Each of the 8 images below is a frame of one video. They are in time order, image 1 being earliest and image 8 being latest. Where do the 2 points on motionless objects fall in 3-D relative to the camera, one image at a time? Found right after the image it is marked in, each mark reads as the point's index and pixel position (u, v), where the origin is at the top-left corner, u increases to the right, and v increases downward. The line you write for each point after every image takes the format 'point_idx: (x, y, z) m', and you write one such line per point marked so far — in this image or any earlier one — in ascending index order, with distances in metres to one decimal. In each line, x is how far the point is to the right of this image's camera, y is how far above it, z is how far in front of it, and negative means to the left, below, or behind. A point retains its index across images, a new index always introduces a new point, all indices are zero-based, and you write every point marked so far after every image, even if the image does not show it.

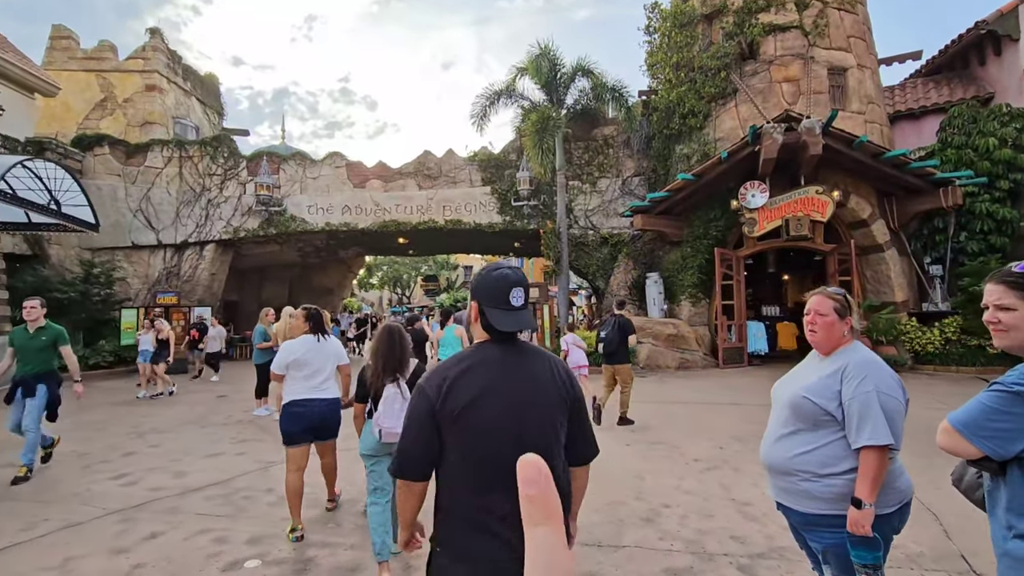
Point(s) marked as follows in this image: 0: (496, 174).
0: (-0.5, +3.7, +16.9) m
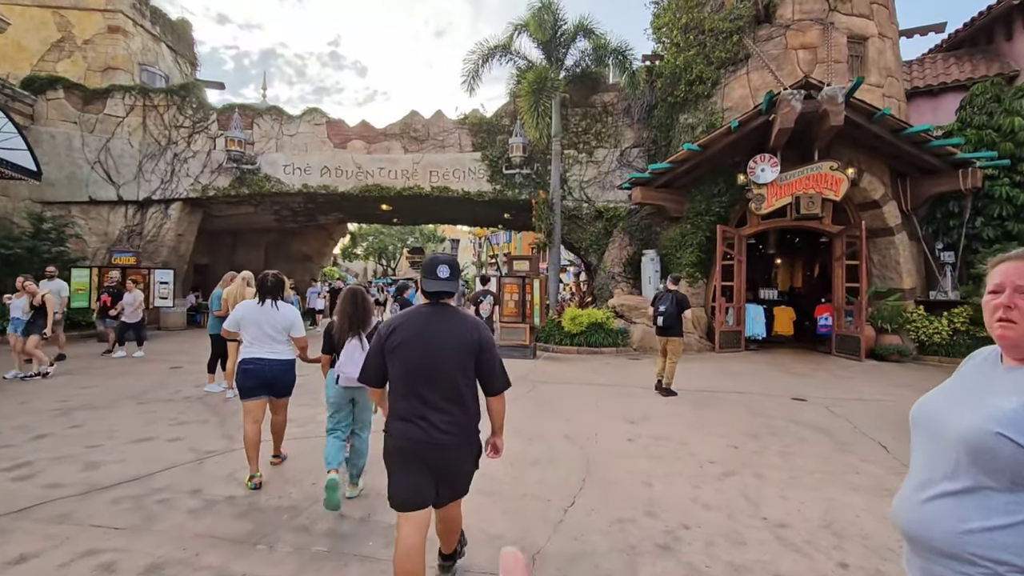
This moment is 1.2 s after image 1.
0: (-0.8, +4.6, +15.9) m
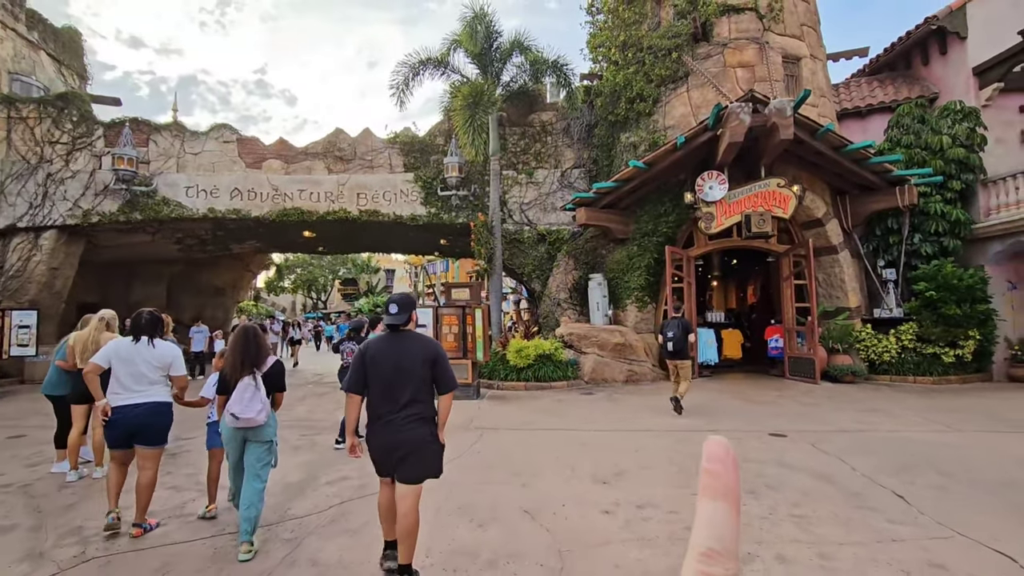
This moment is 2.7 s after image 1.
0: (-2.7, +3.7, +14.8) m
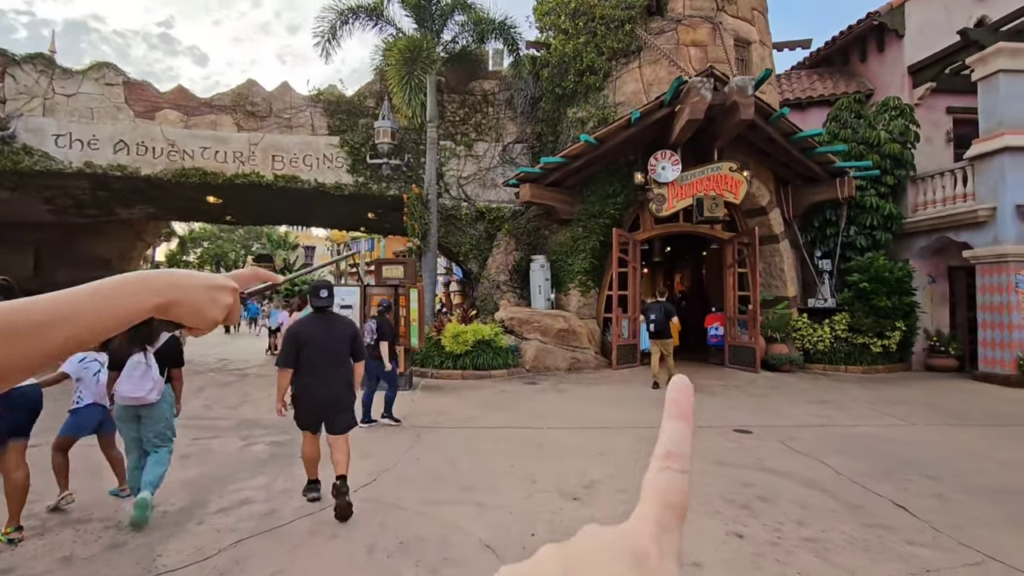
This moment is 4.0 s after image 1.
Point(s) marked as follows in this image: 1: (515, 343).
0: (-4.3, +4.2, +13.3) m
1: (+0.1, -1.1, +10.6) m
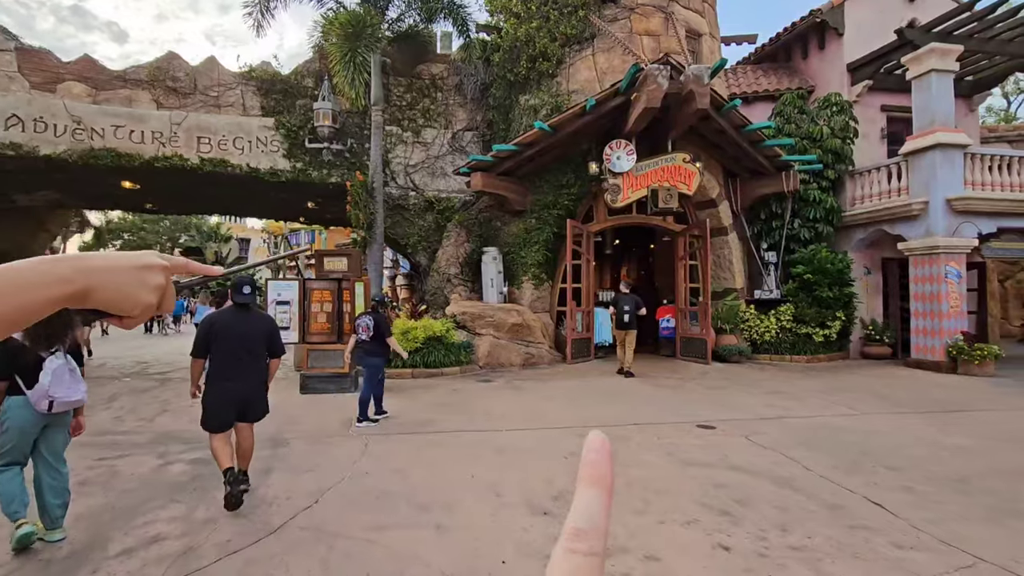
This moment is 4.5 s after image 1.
0: (-5.5, +4.4, +12.3) m
1: (-0.9, -1.0, +10.1) m
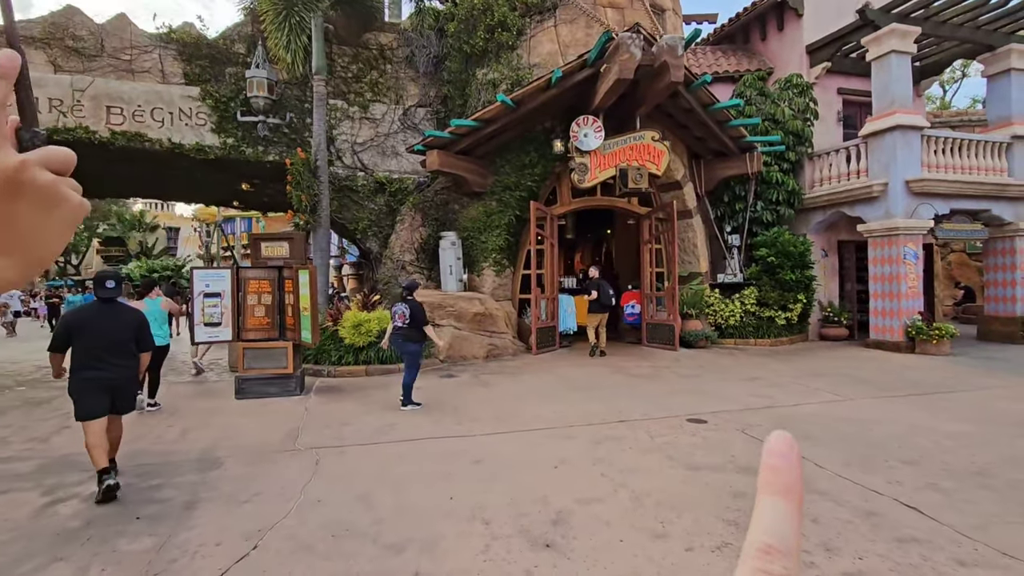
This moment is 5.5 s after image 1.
0: (-6.4, +4.6, +10.9) m
1: (-1.6, -0.8, +9.4) m
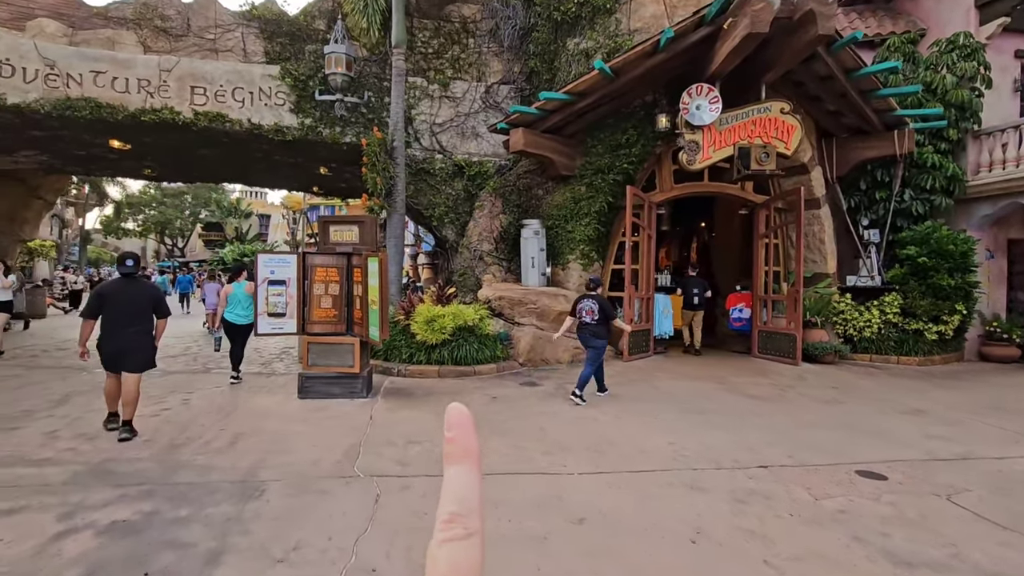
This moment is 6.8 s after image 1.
0: (-4.5, +4.9, +10.5) m
1: (-0.1, -0.7, +8.4) m
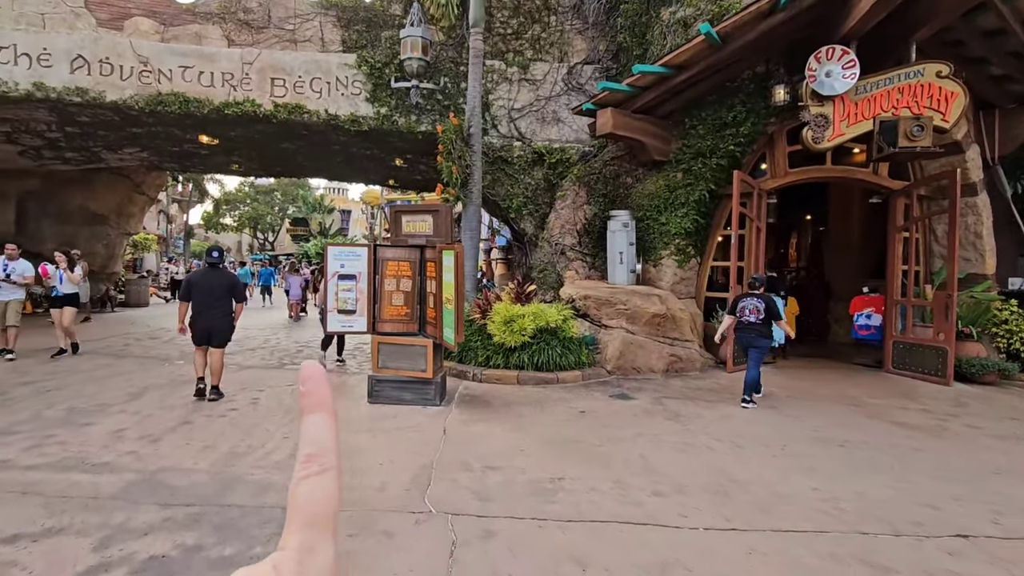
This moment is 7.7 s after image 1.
0: (-2.9, +5.0, +10.2) m
1: (+1.1, -0.6, +7.5) m
